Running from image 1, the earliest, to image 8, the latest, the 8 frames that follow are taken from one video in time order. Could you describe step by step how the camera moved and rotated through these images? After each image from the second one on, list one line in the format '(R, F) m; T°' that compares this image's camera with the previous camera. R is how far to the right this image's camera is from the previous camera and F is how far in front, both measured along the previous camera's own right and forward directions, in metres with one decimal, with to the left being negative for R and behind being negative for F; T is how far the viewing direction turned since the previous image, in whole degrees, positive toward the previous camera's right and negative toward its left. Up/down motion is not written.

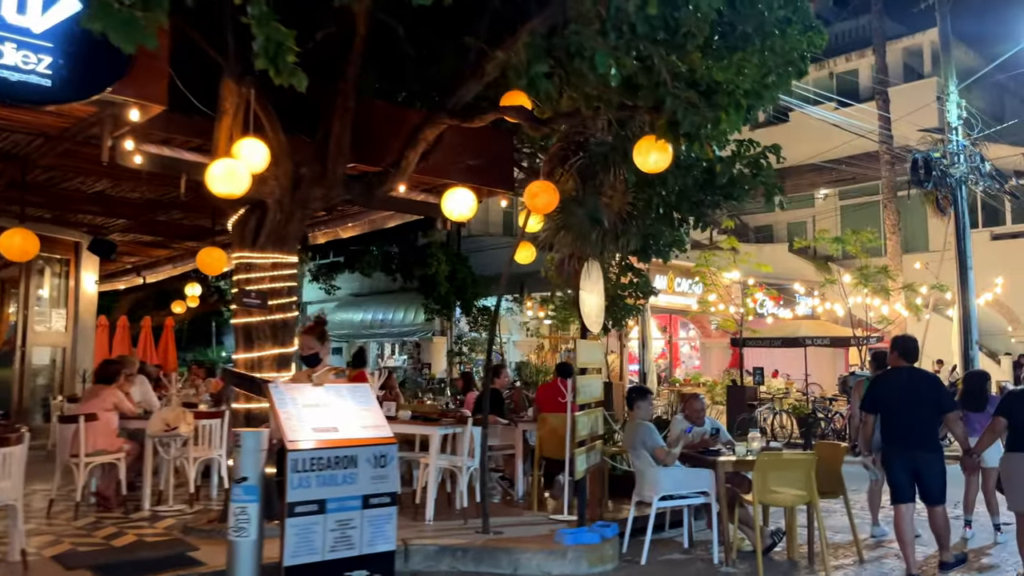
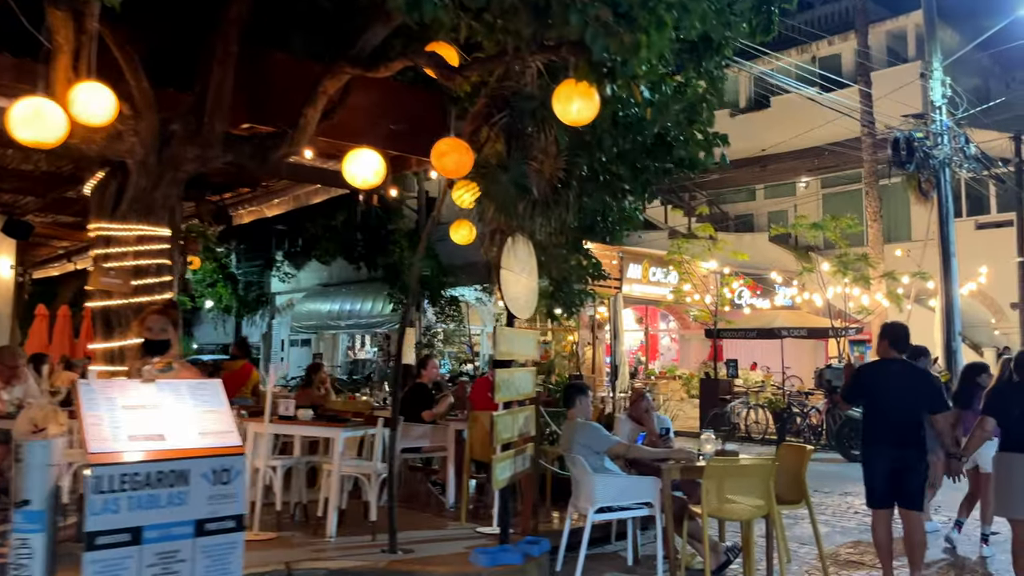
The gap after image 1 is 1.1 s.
(+0.5, +0.9) m; +1°
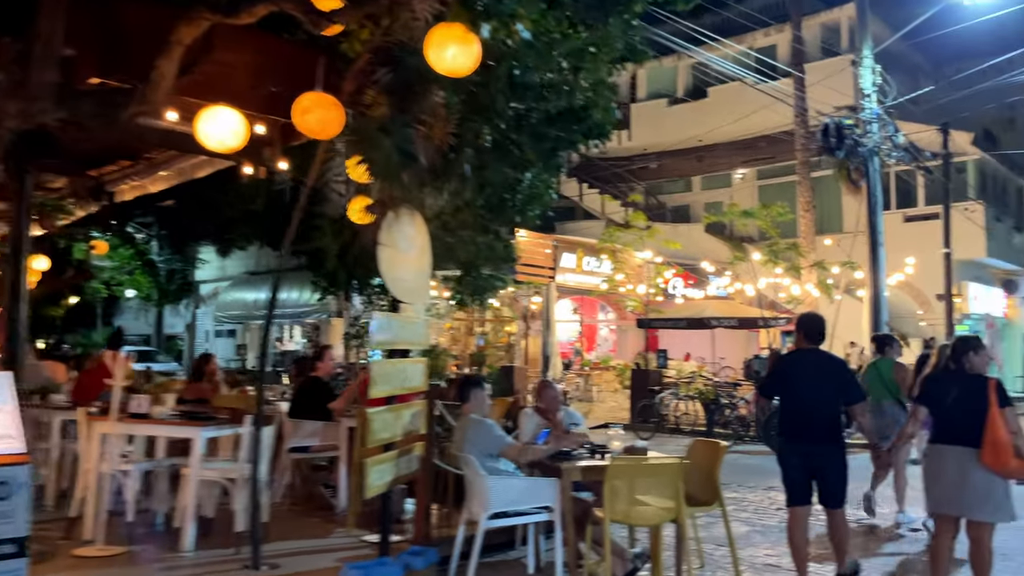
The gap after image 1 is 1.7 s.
(+0.4, +0.6) m; +4°
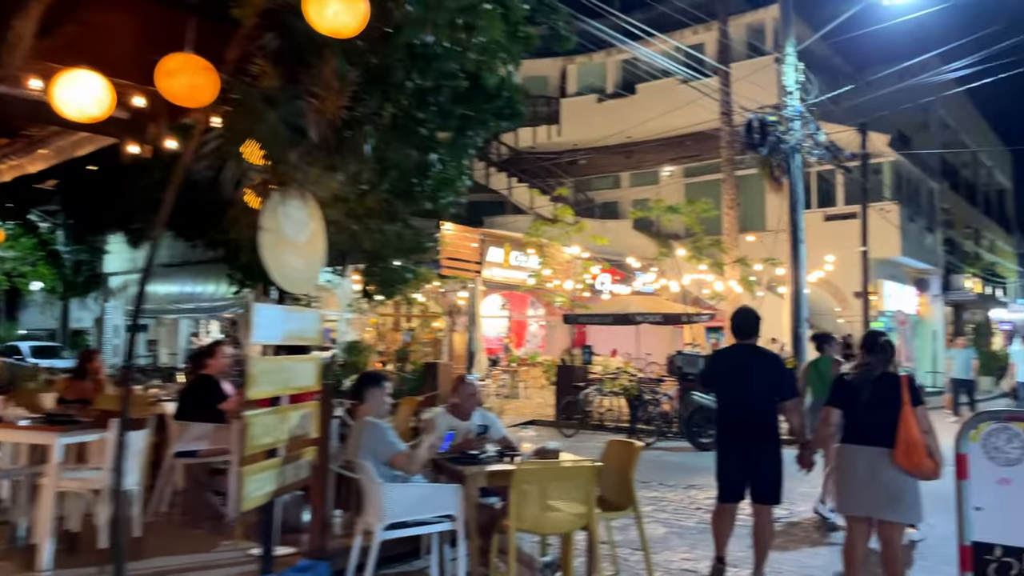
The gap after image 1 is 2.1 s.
(+0.2, +0.4) m; +5°
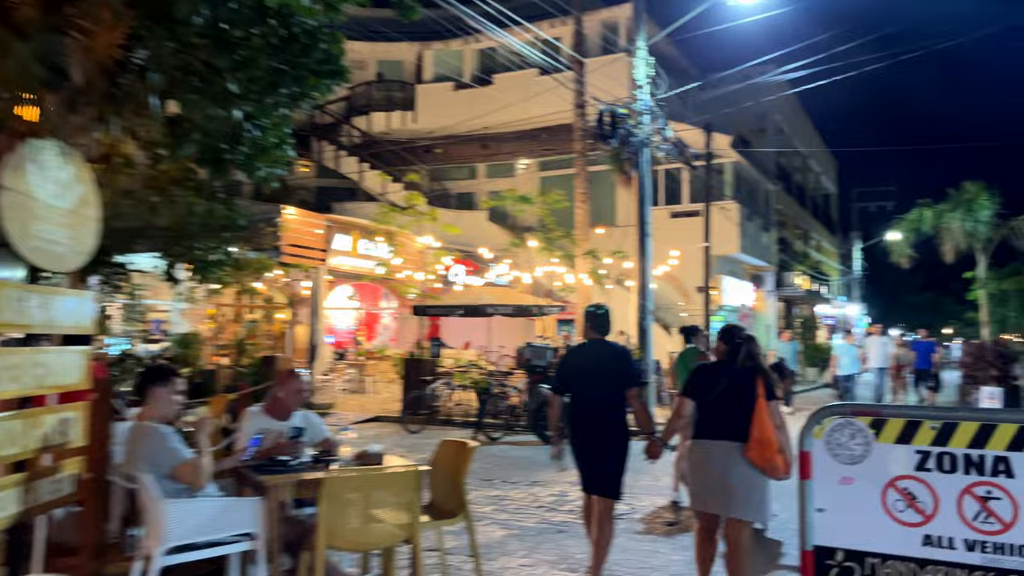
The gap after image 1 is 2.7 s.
(+0.2, +0.5) m; +10°
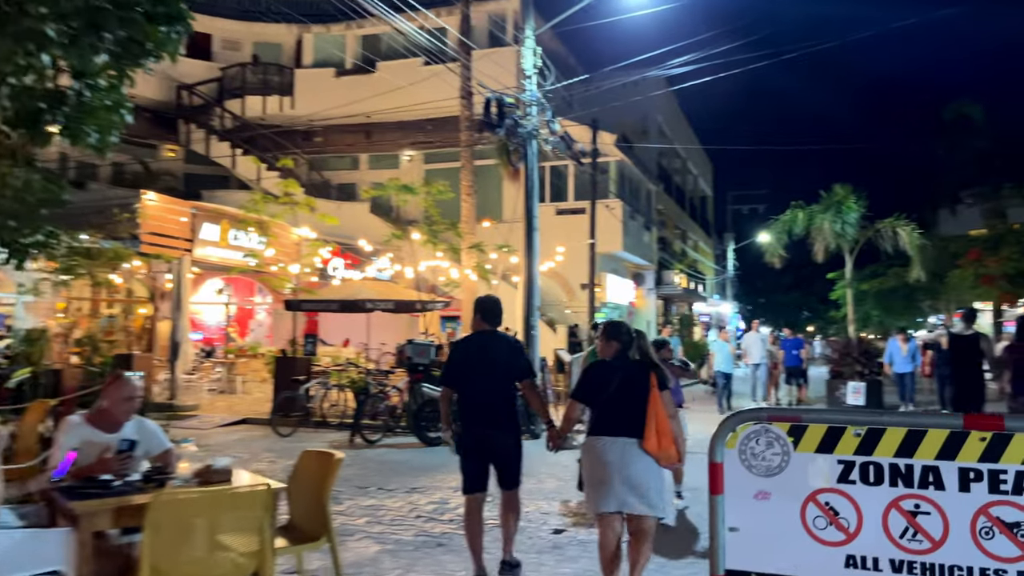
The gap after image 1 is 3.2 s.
(+0.1, +0.5) m; +8°
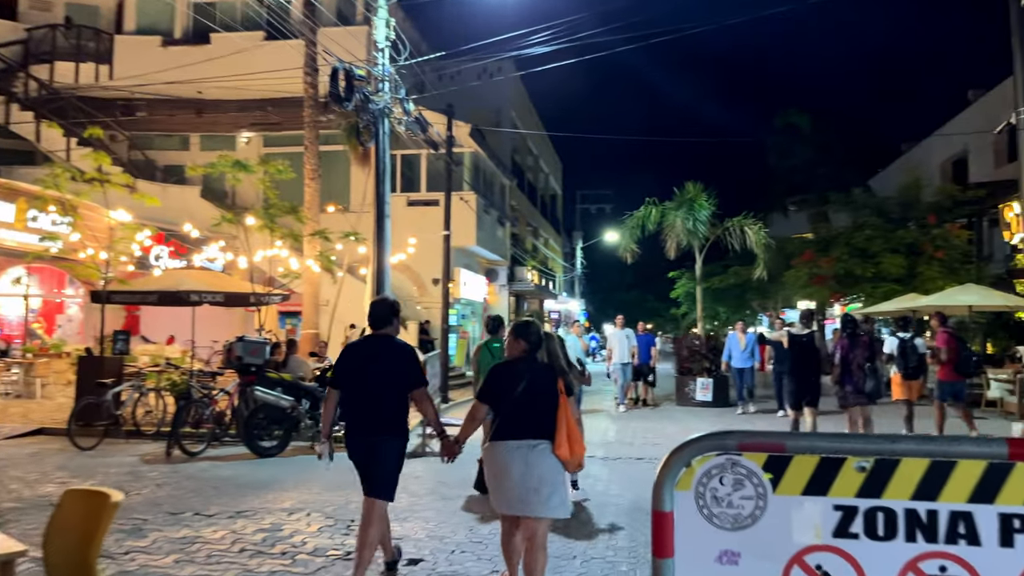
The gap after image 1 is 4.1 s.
(0.0, +1.0) m; +11°
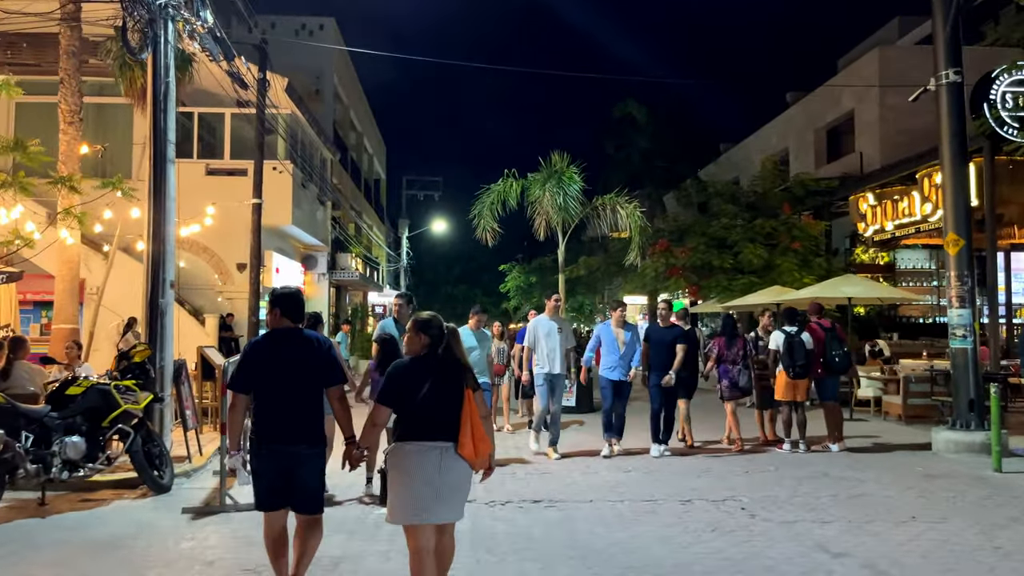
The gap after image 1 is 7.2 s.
(-0.3, +3.1) m; +13°
